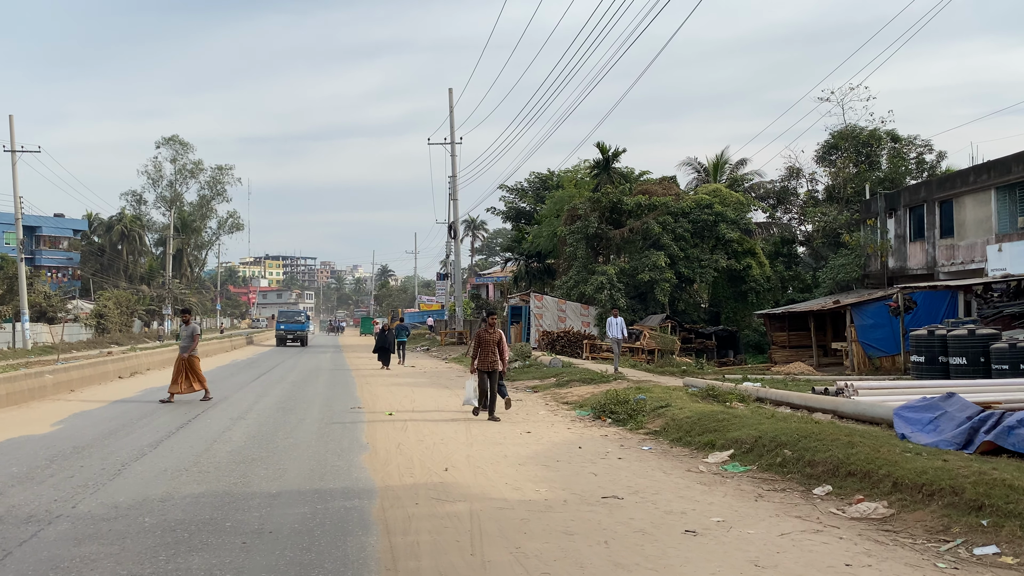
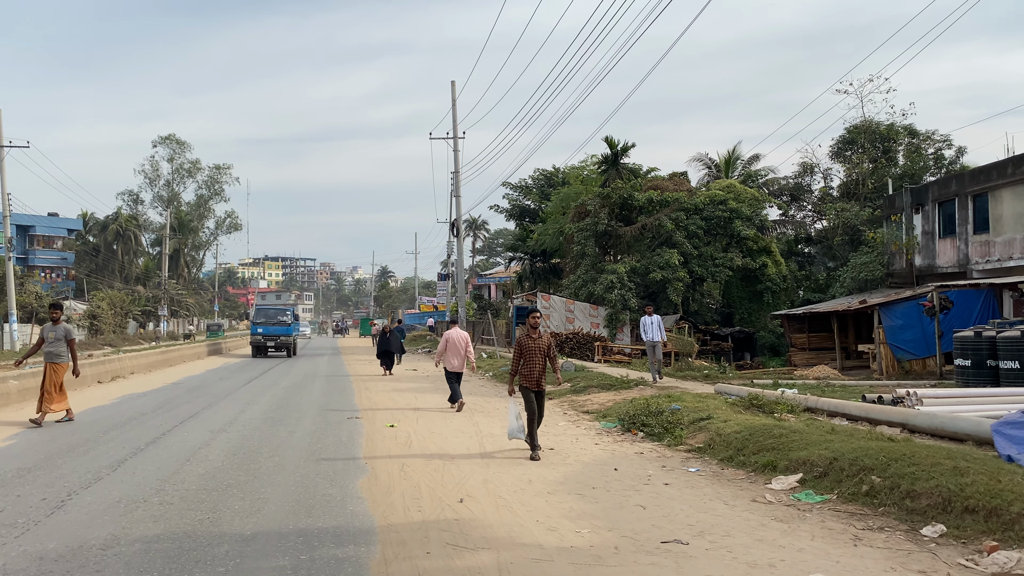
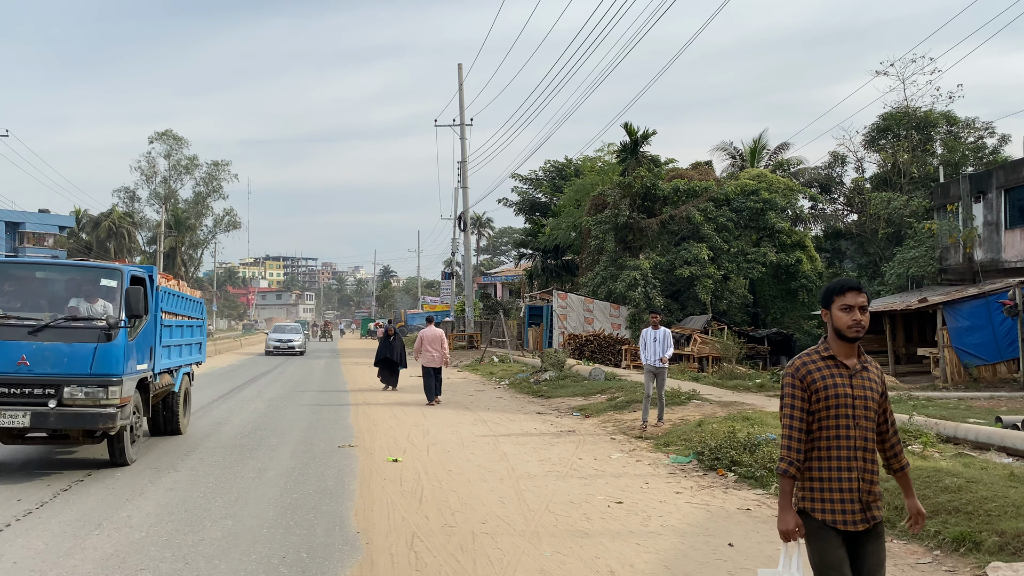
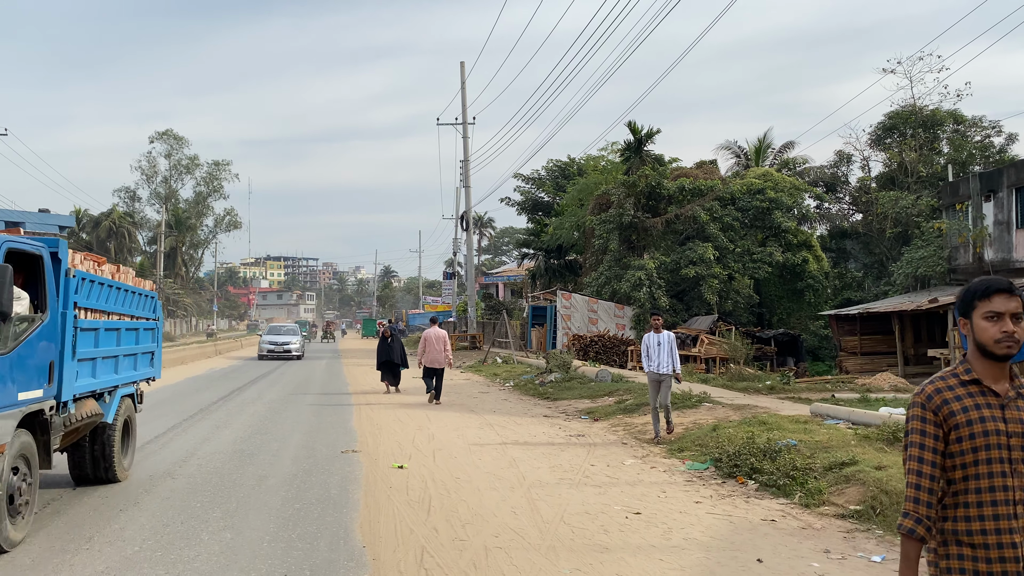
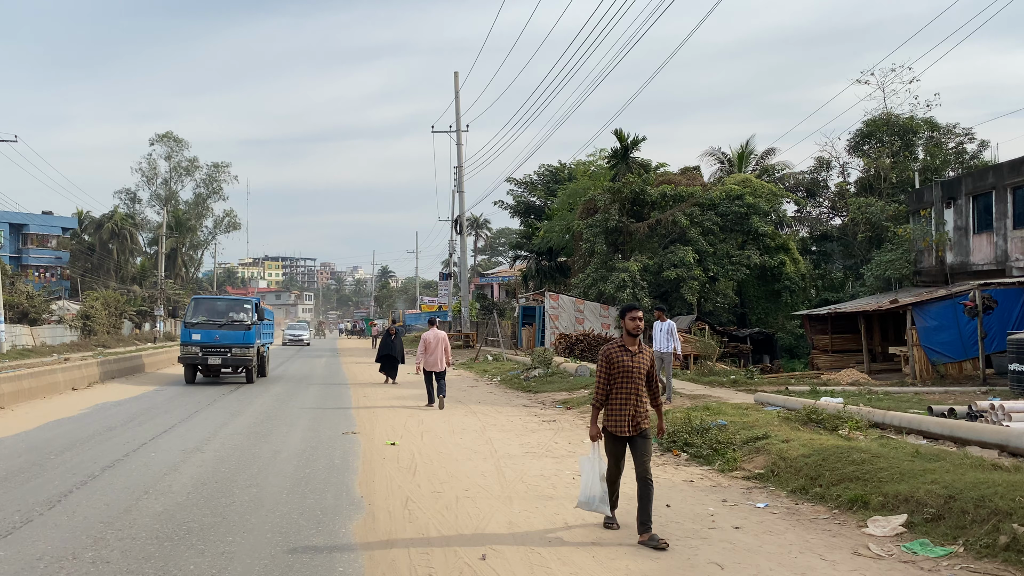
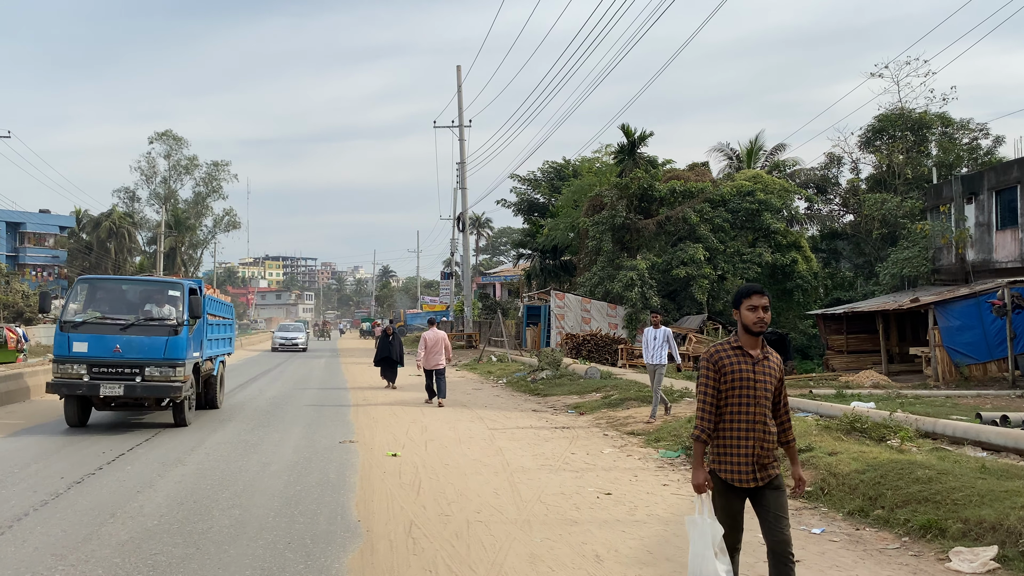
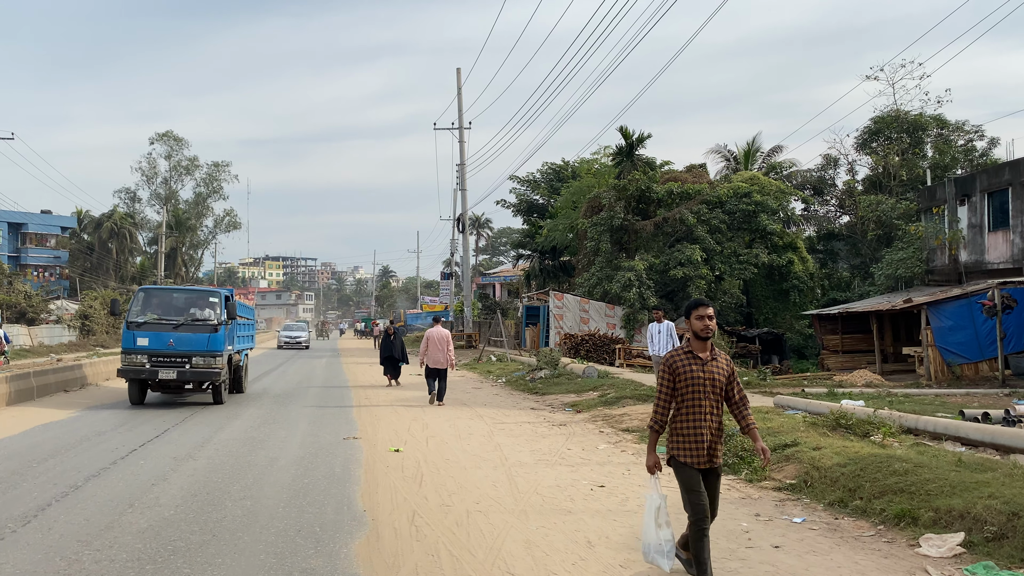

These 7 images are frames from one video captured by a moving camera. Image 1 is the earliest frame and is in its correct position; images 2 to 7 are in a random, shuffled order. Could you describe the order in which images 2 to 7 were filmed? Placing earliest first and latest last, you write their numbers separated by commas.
2, 5, 7, 6, 3, 4
